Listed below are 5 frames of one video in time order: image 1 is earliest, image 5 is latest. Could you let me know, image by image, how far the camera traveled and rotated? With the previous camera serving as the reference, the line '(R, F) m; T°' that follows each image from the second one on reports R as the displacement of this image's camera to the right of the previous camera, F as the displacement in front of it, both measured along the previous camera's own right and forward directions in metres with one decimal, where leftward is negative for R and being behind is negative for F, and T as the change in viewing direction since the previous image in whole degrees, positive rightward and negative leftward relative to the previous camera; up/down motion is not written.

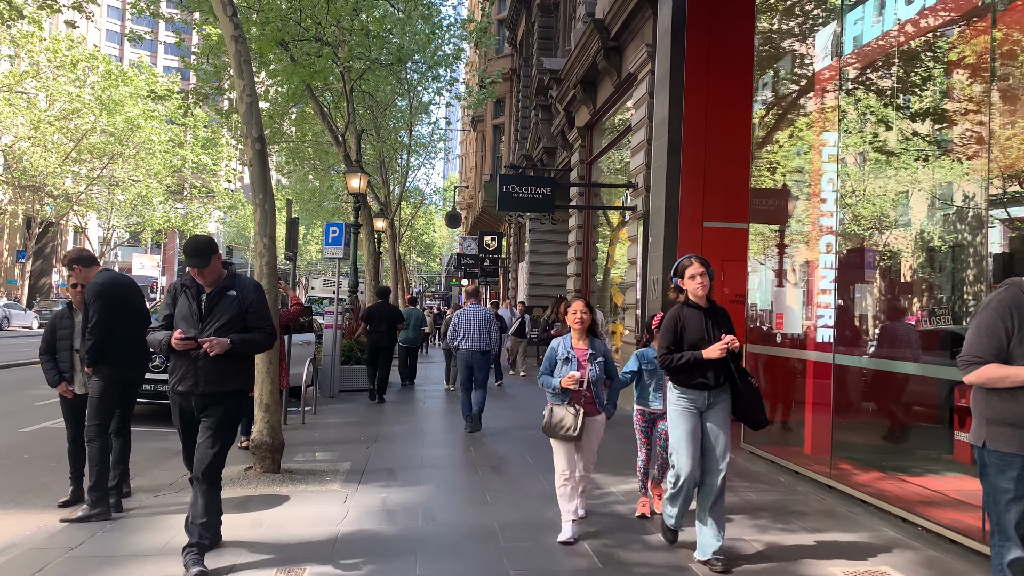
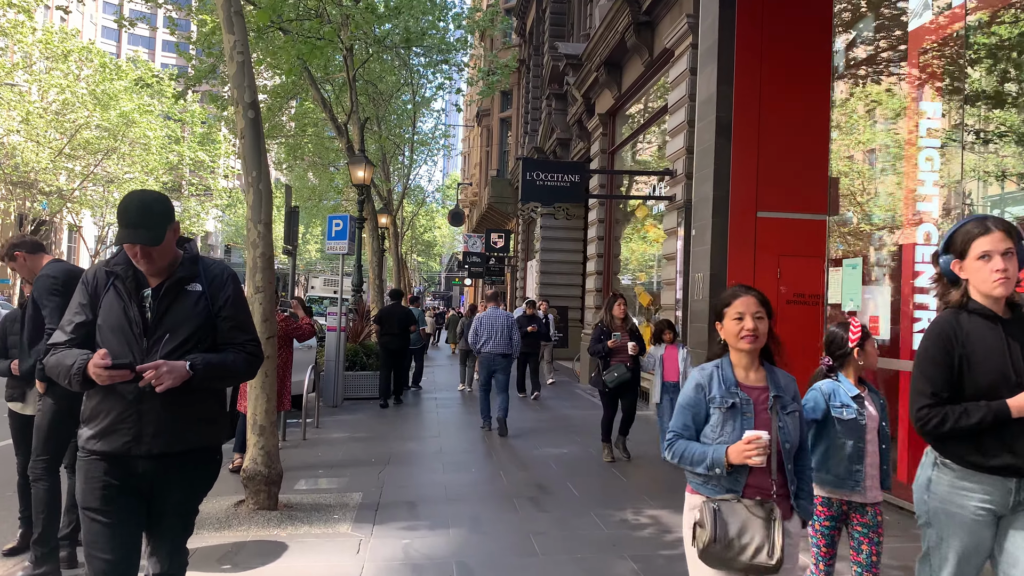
(-0.3, +1.1) m; 0°
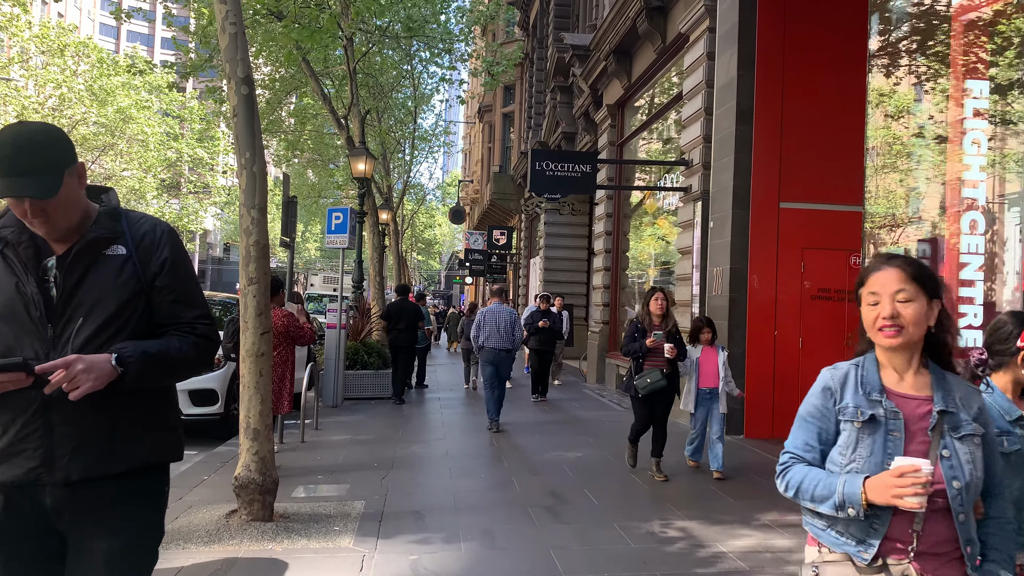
(-0.1, +0.4) m; 0°
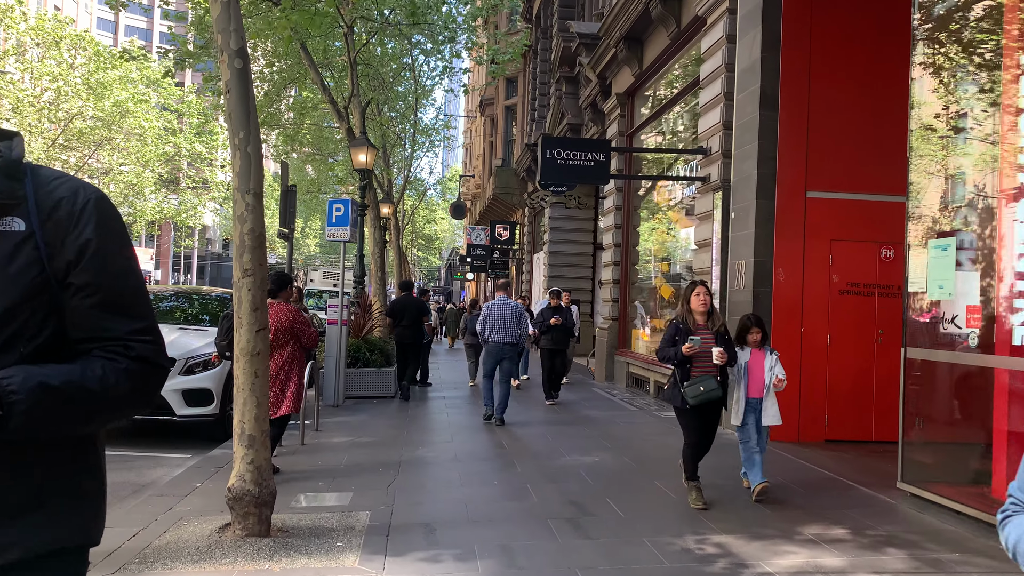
(-0.1, +0.4) m; 0°
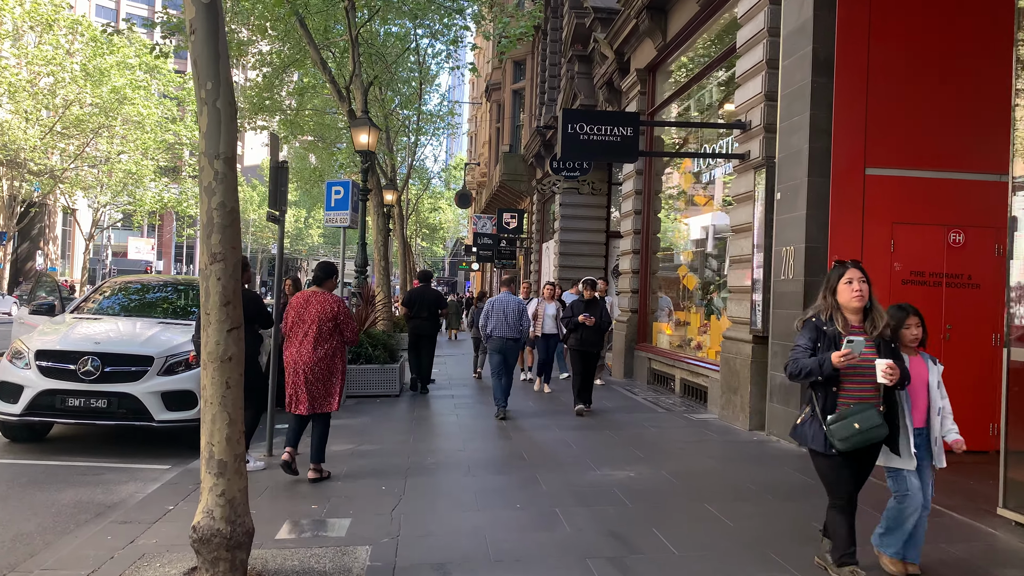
(-0.1, +0.9) m; 0°
